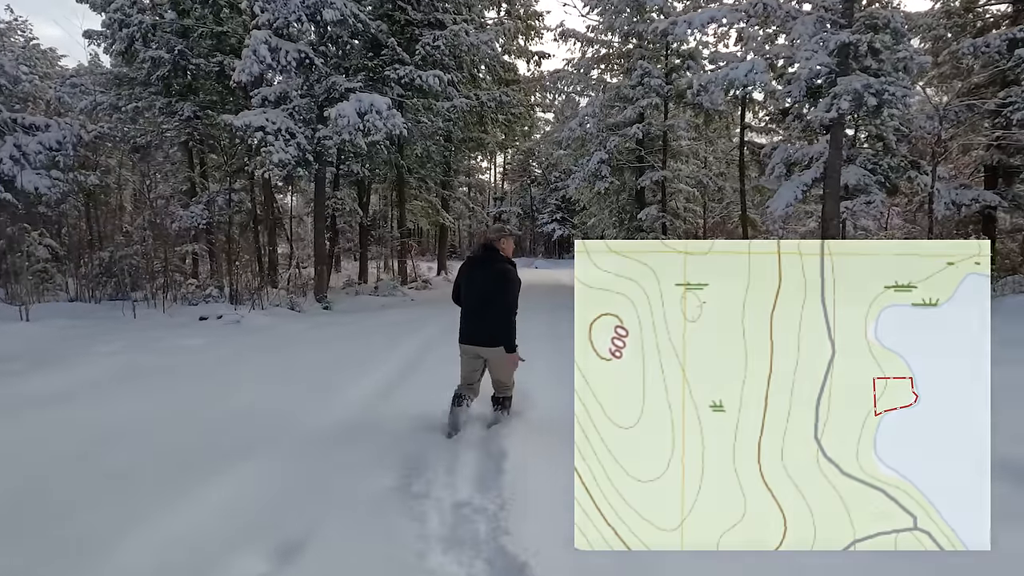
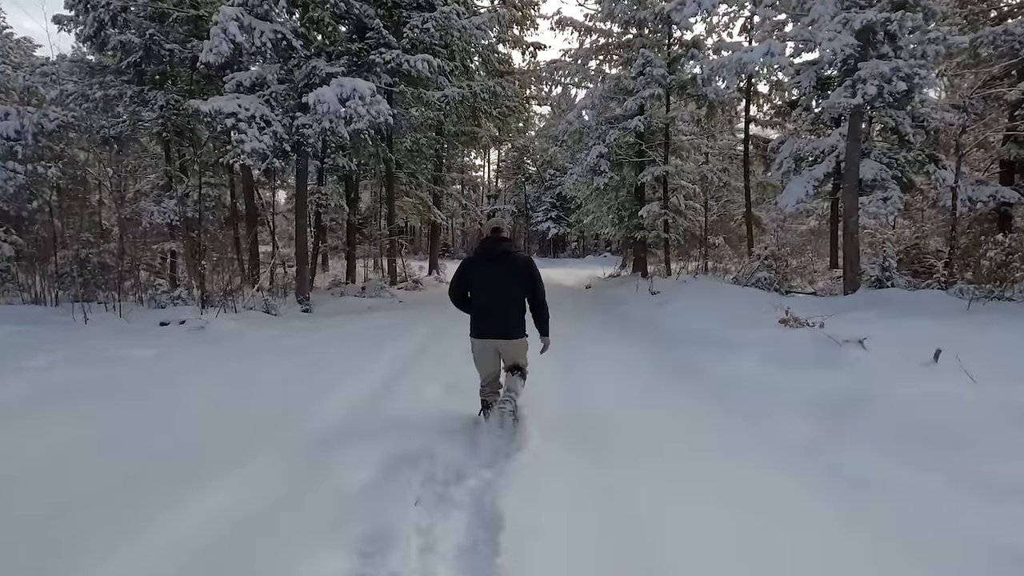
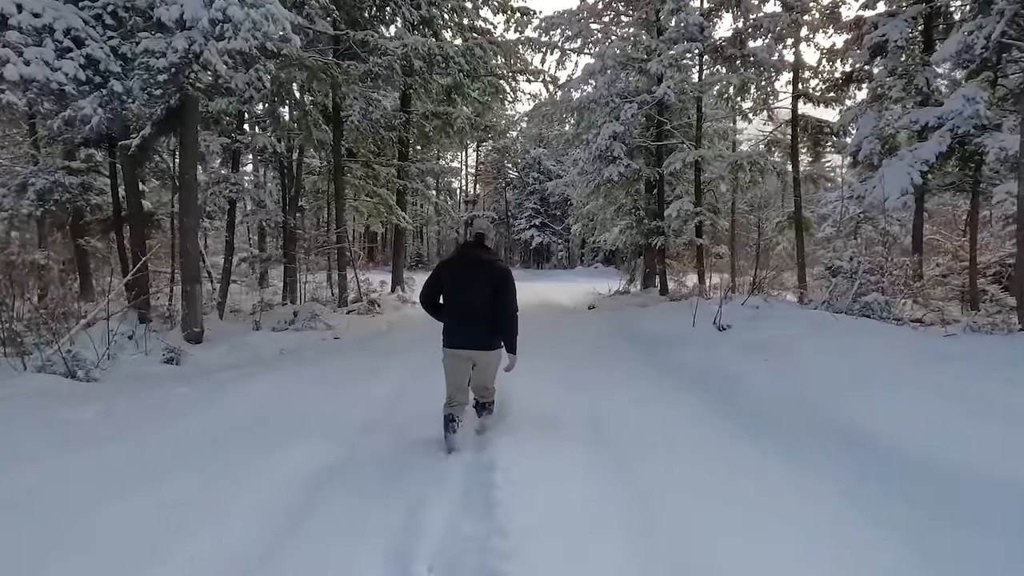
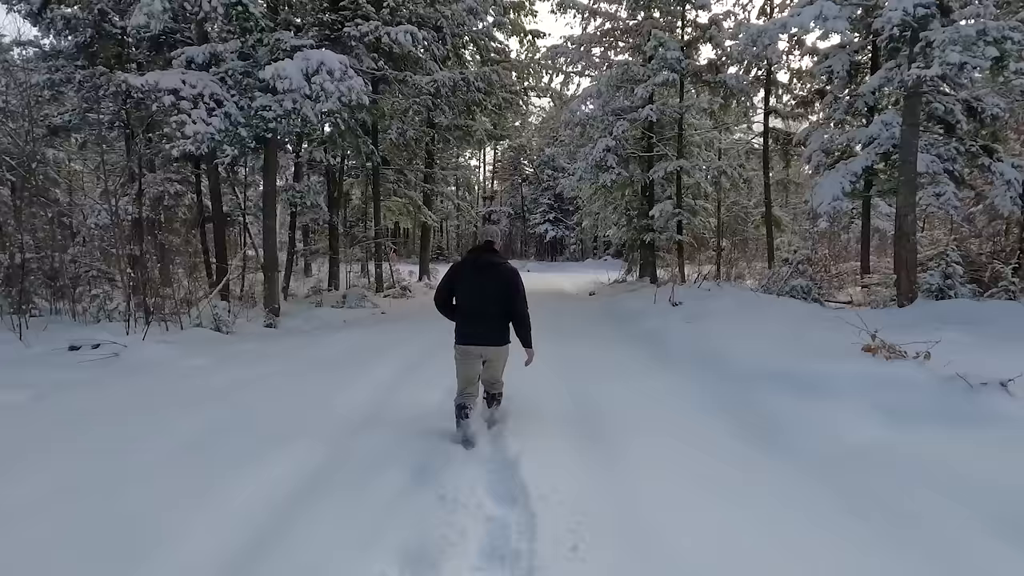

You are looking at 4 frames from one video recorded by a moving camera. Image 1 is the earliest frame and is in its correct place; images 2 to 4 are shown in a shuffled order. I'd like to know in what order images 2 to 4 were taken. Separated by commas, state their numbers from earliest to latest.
2, 4, 3
